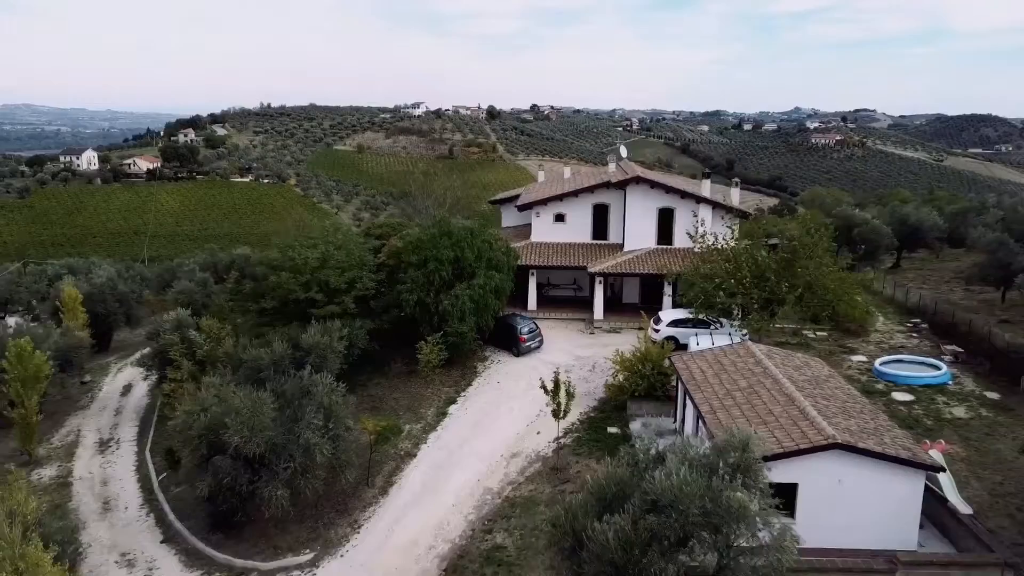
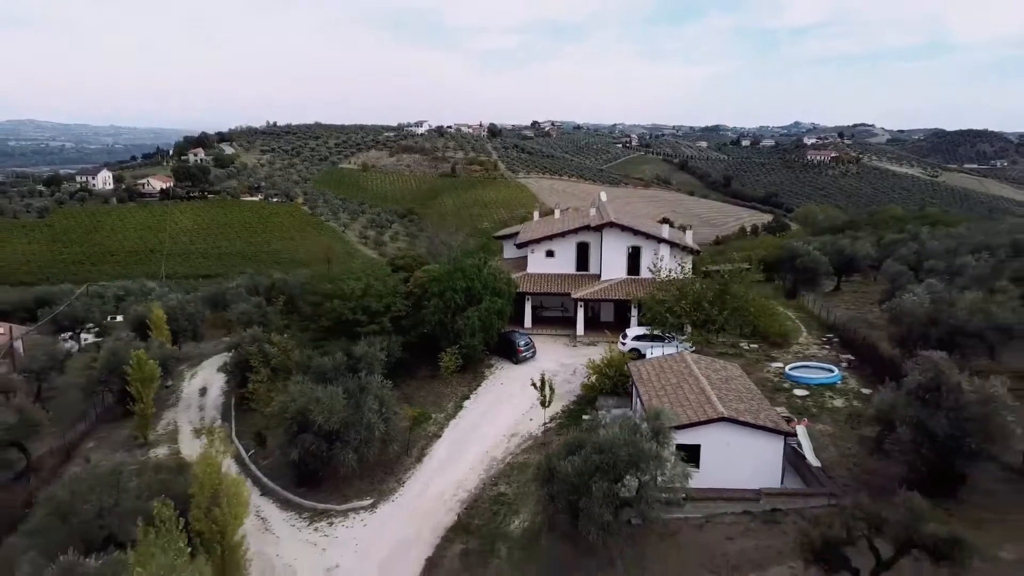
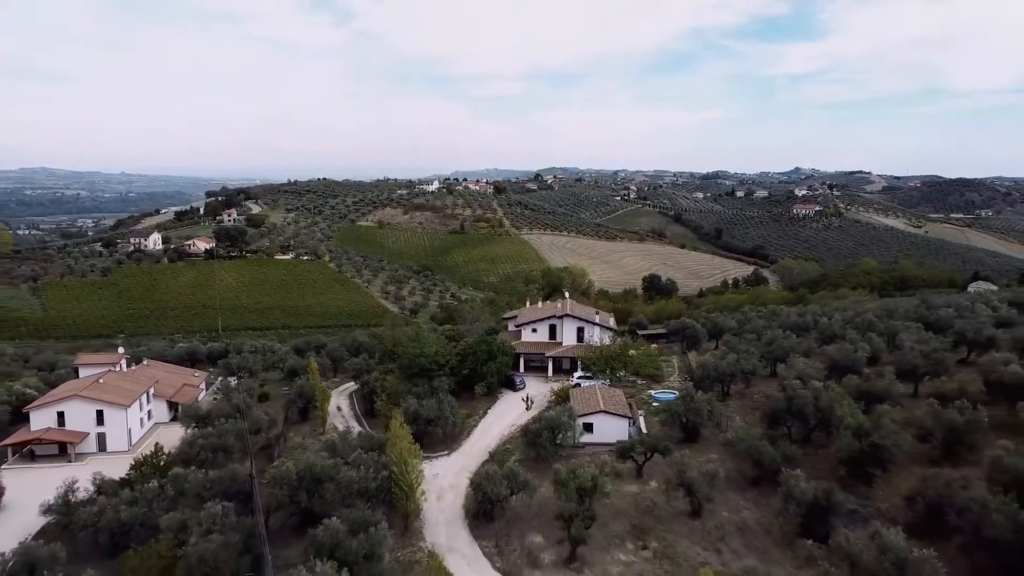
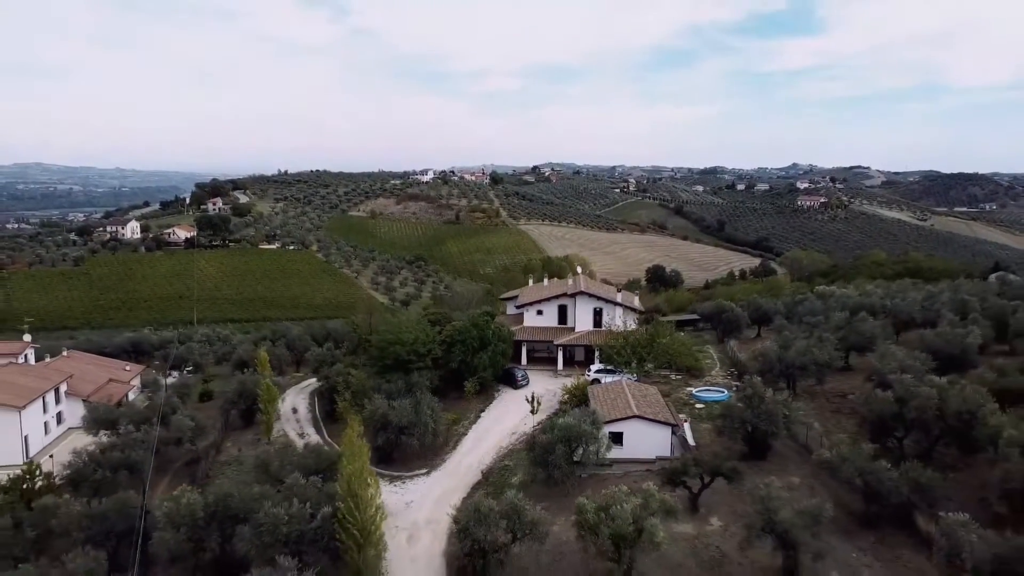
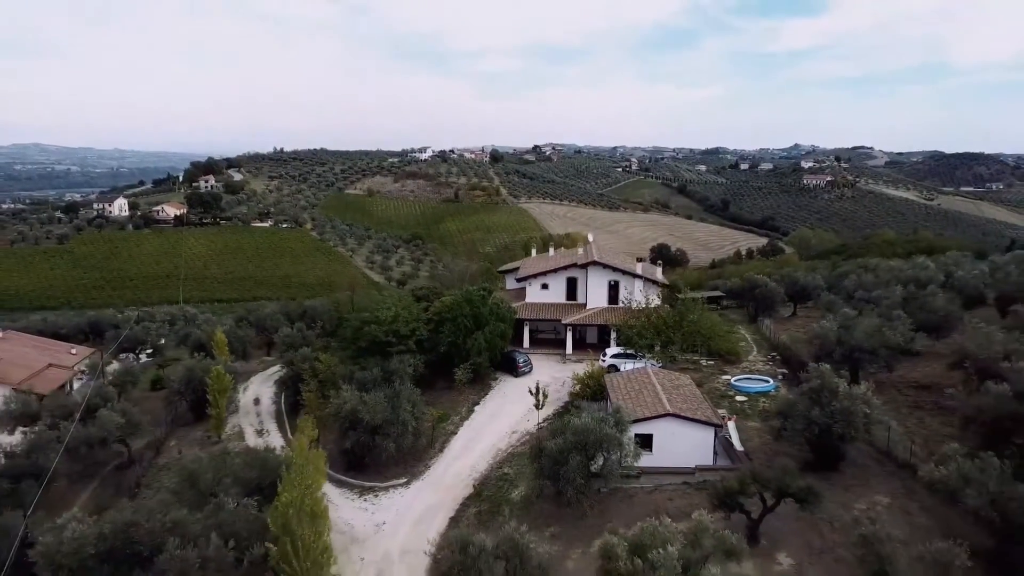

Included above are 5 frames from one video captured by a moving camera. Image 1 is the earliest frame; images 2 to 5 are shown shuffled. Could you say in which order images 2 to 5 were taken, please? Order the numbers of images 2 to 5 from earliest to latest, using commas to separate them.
2, 5, 4, 3
